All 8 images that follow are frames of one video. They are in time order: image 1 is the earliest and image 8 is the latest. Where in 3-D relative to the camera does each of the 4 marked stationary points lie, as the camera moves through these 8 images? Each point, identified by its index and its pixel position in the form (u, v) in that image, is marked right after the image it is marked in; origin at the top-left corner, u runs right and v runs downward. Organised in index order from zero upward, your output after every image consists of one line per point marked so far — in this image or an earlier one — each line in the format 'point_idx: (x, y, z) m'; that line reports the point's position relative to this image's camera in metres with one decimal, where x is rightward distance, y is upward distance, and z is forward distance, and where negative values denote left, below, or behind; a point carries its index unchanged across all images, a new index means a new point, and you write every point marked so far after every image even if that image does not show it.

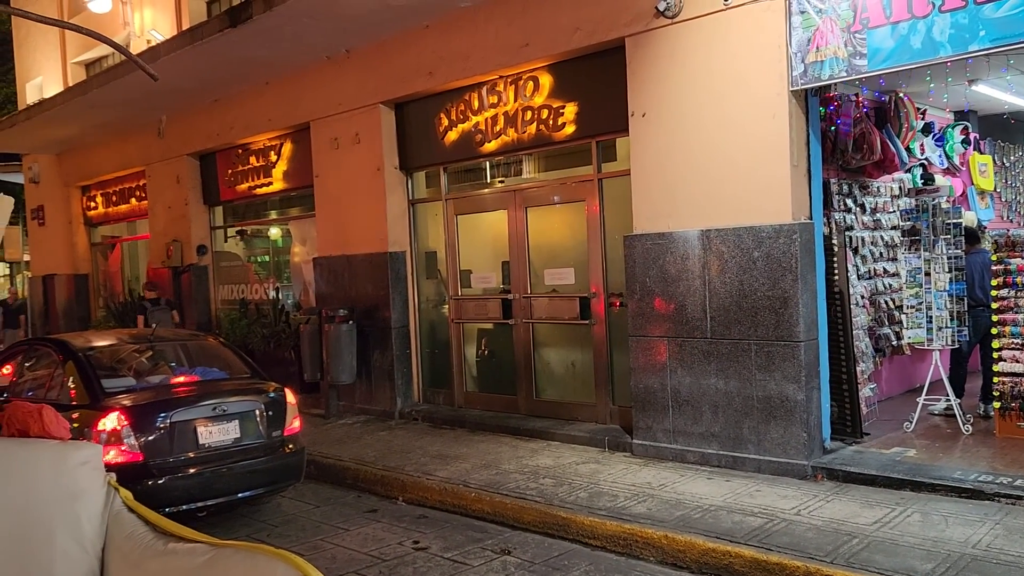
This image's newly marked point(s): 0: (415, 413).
0: (-1.0, -1.4, +9.1) m
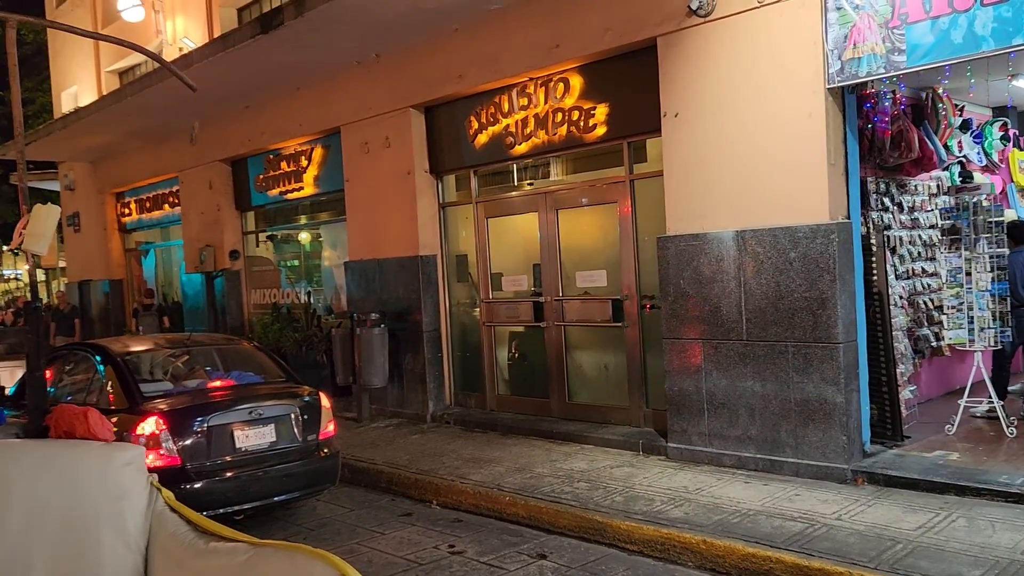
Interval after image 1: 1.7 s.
0: (-0.7, -1.4, +9.1) m
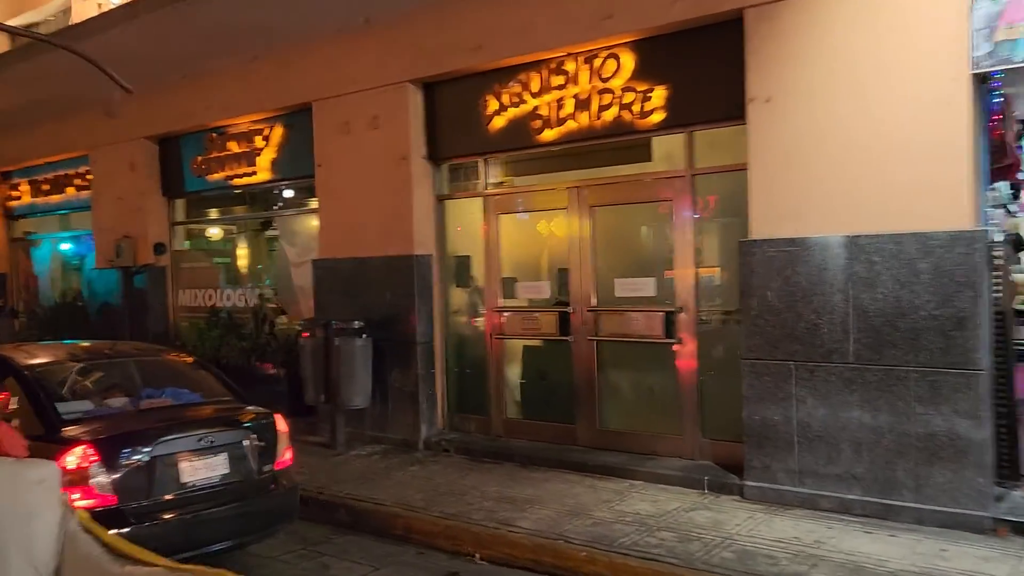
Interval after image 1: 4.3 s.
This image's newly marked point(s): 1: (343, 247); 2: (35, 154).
0: (-0.6, -1.5, +7.8) m
1: (-1.7, +0.4, +8.6) m
2: (-7.3, +2.0, +12.7) m
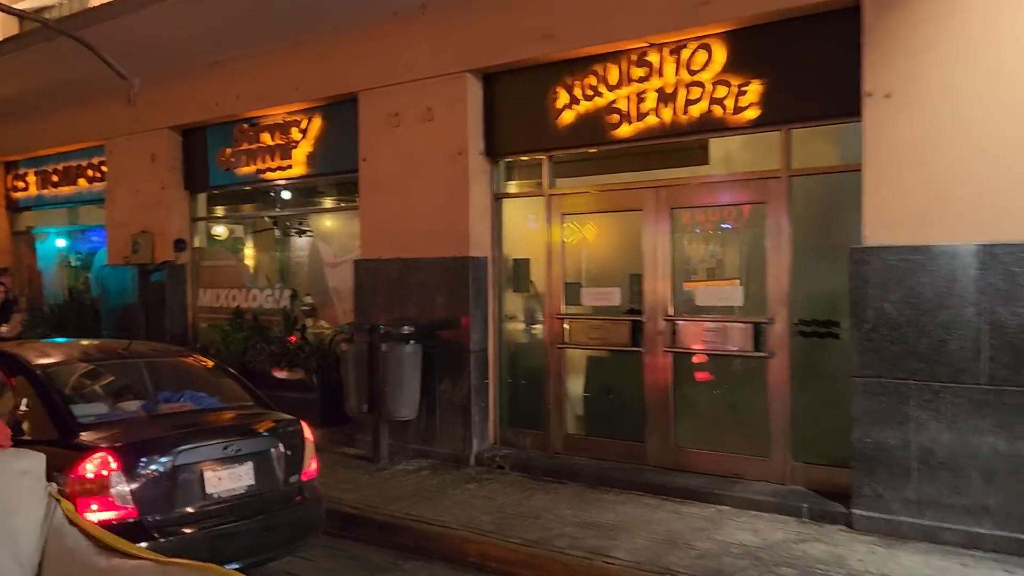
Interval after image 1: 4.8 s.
0: (-0.1, -1.5, +7.3) m
1: (-1.2, +0.4, +8.1) m
2: (-6.8, +2.1, +12.1) m
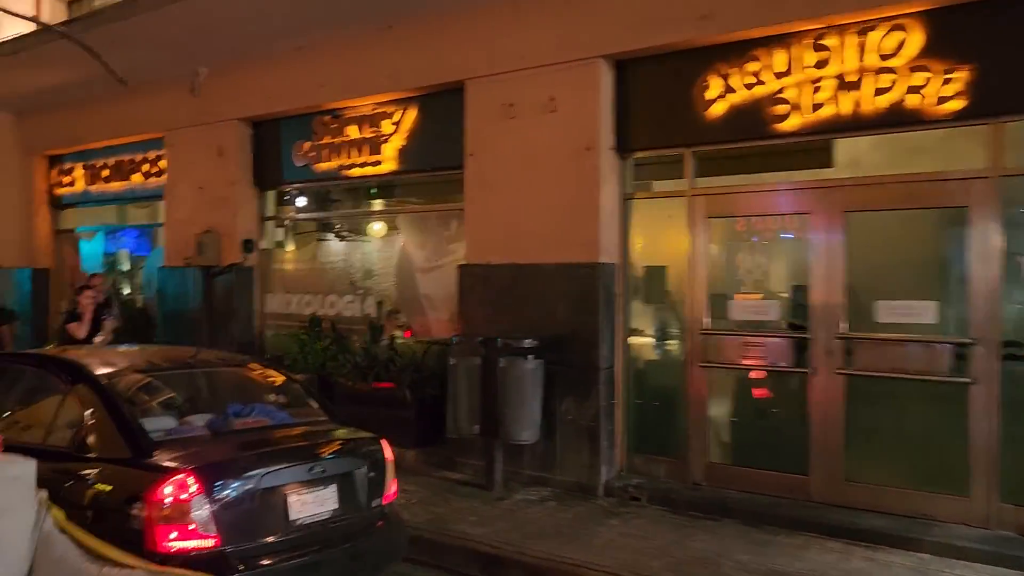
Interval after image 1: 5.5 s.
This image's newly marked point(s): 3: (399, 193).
0: (+0.9, -1.6, +6.5) m
1: (-0.1, +0.3, +7.3) m
2: (-5.6, +2.1, +11.3) m
3: (-1.2, +1.0, +8.6) m
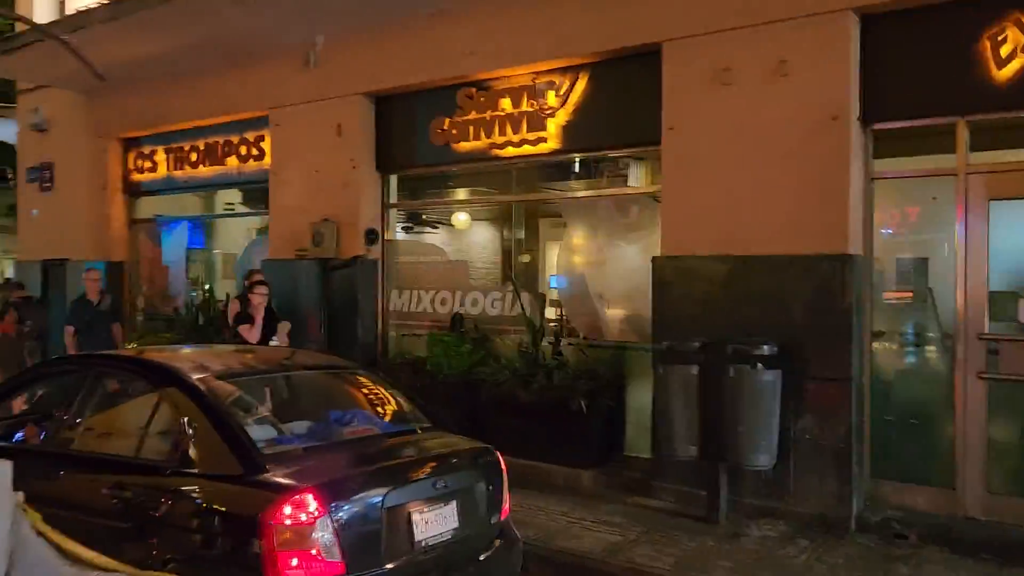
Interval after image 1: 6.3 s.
0: (+2.5, -1.6, +5.4) m
1: (+1.5, +0.4, +6.2) m
2: (-4.0, +2.1, +10.3) m
3: (+0.4, +1.0, +7.6) m
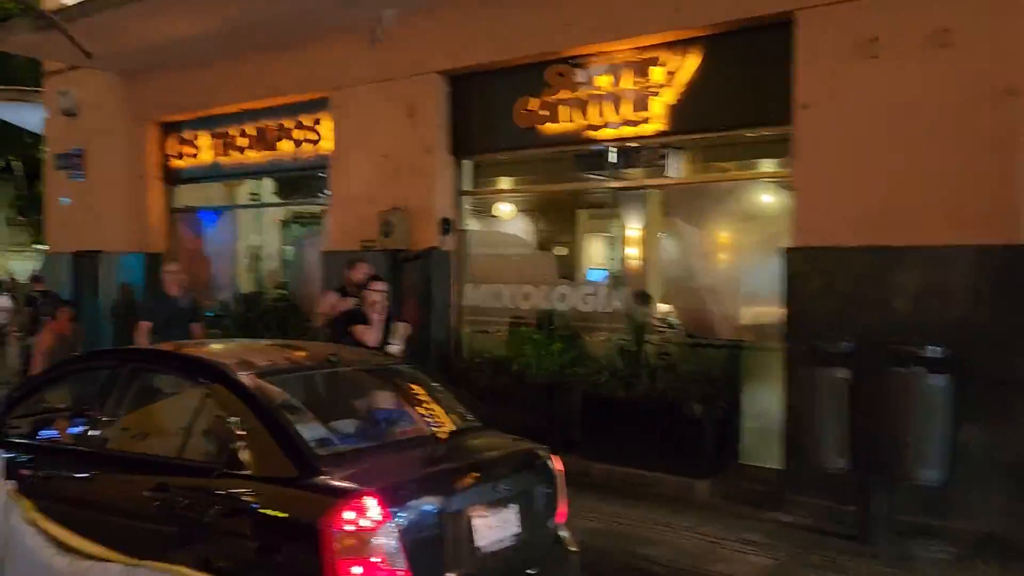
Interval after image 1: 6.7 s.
0: (+3.4, -1.5, +4.9) m
1: (+2.3, +0.4, +5.6) m
2: (-3.2, +2.2, +9.7) m
3: (+1.2, +1.1, +7.0) m
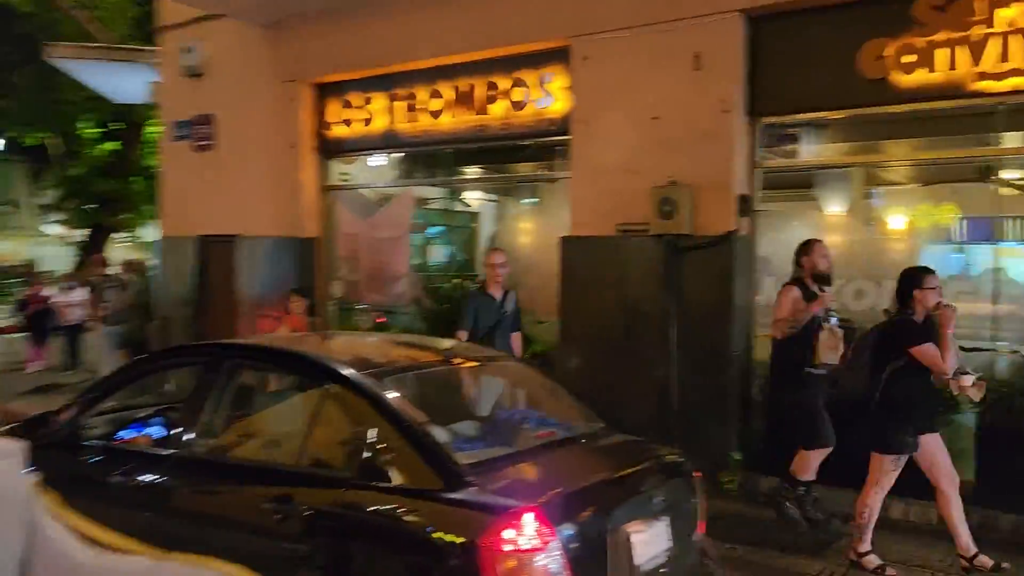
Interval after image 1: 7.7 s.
0: (+5.8, -1.5, +3.3) m
1: (+4.7, +0.4, +4.0) m
2: (-0.8, +2.3, +8.0) m
3: (+3.7, +1.1, +5.4) m
